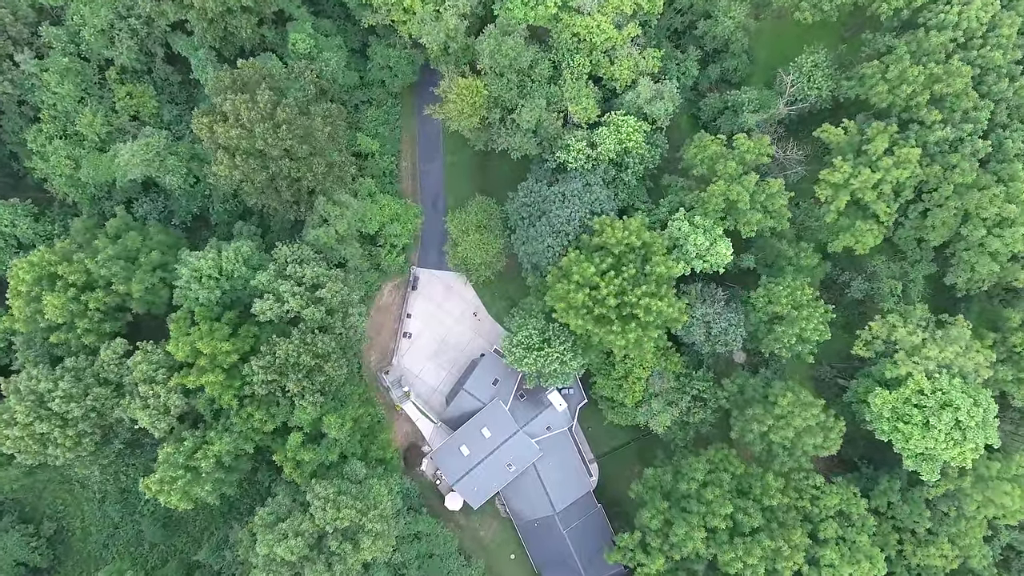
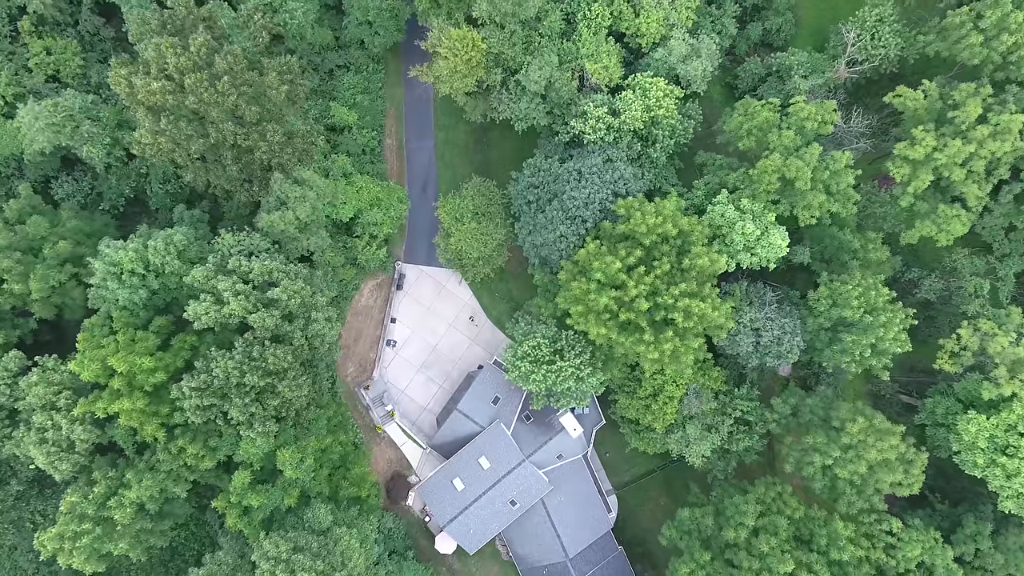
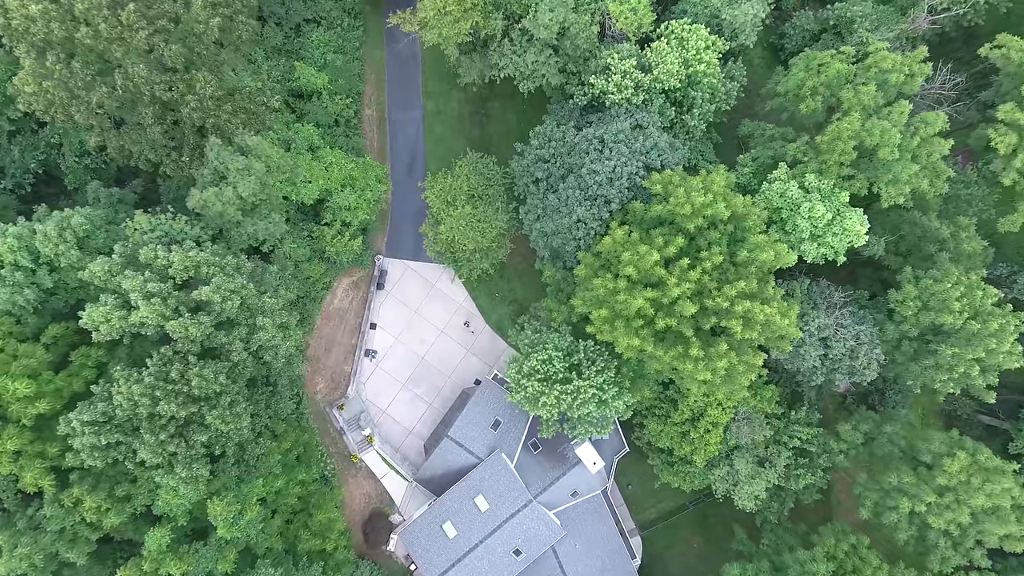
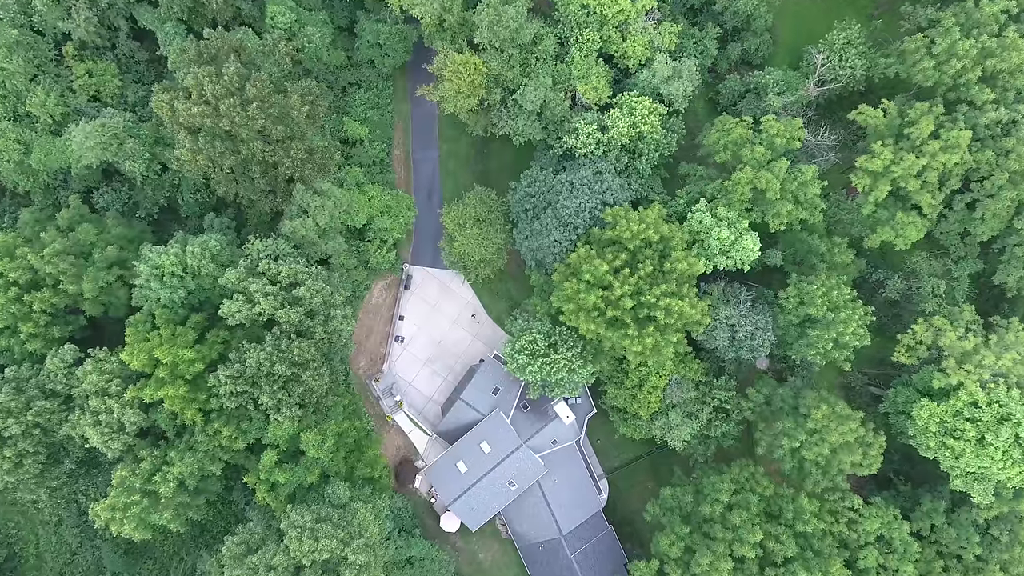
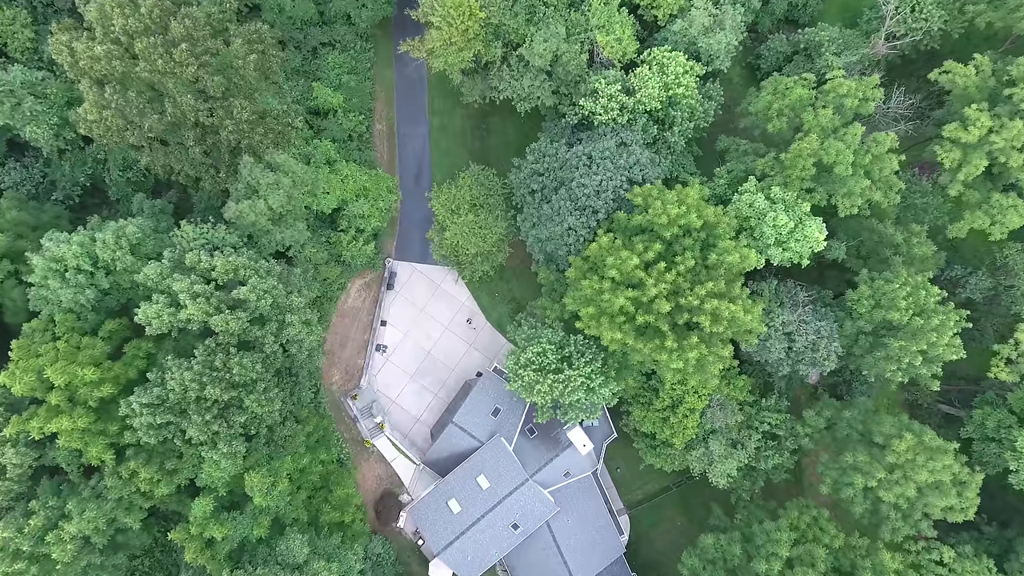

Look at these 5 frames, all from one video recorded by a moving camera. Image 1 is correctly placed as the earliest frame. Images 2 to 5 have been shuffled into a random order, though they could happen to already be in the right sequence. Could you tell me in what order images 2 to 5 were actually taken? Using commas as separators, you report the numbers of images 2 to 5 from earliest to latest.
4, 2, 5, 3
